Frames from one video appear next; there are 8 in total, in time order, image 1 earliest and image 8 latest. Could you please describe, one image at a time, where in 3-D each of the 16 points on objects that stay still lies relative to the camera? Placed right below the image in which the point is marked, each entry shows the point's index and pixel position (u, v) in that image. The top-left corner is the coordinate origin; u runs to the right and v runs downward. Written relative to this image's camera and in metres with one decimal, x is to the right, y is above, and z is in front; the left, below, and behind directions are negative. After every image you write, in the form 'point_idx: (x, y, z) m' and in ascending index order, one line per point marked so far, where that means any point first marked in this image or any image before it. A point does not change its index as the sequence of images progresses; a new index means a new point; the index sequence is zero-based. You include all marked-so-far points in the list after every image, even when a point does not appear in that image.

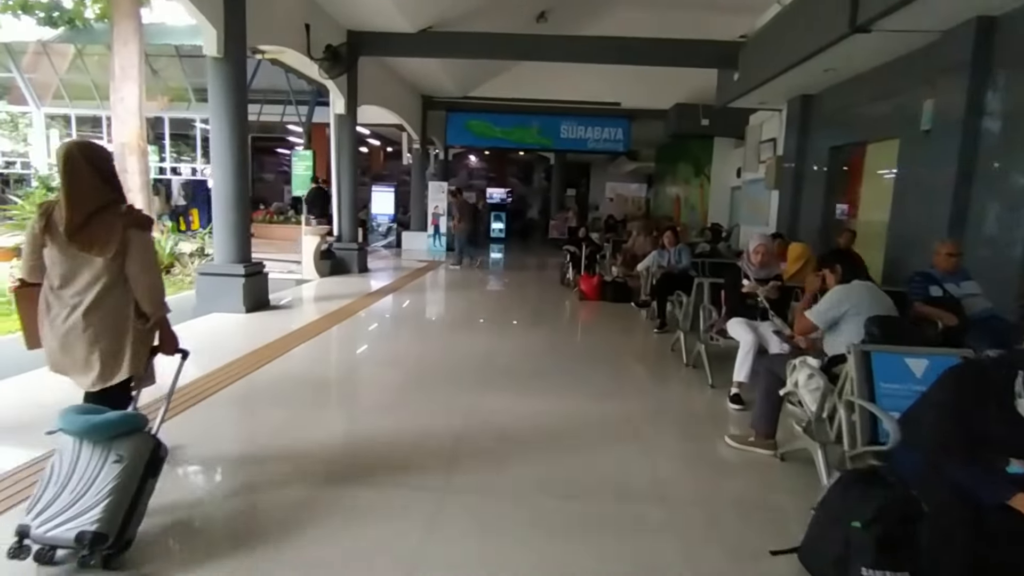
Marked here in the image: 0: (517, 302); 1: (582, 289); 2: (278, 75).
0: (+0.1, -0.1, +8.4) m
1: (+0.9, 0.0, +7.6) m
2: (-5.2, +4.7, +13.0) m
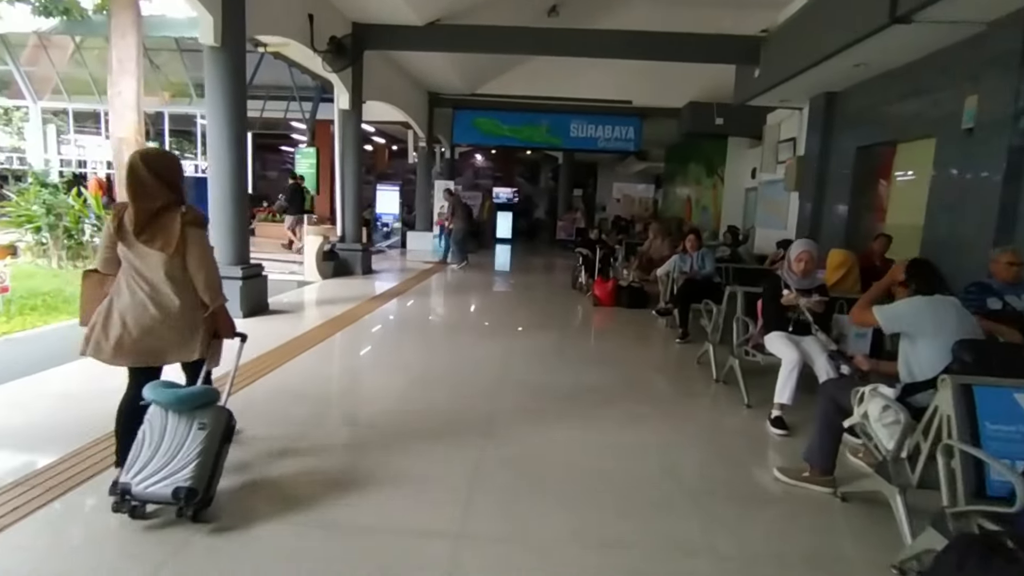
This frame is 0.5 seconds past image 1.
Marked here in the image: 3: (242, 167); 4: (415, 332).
0: (+0.2, -0.2, +8.1) m
1: (+1.1, -0.1, +7.3) m
2: (-5.0, +4.7, +12.7) m
3: (-2.6, +1.2, +5.6) m
4: (-1.1, -0.4, +6.4) m
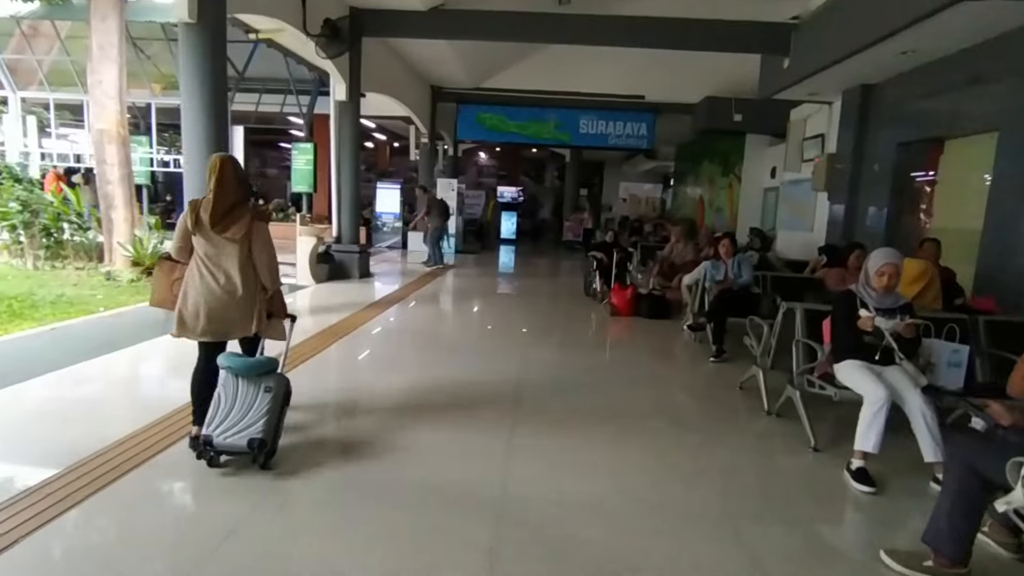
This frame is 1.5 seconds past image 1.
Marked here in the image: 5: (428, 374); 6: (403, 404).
0: (+0.3, -0.3, +7.5) m
1: (+1.2, -0.2, +6.6) m
2: (-4.8, +4.6, +12.1) m
3: (-2.5, +1.1, +5.0) m
4: (-1.0, -0.5, +5.8) m
5: (-0.7, -0.6, +4.6) m
6: (-0.7, -0.7, +3.9) m
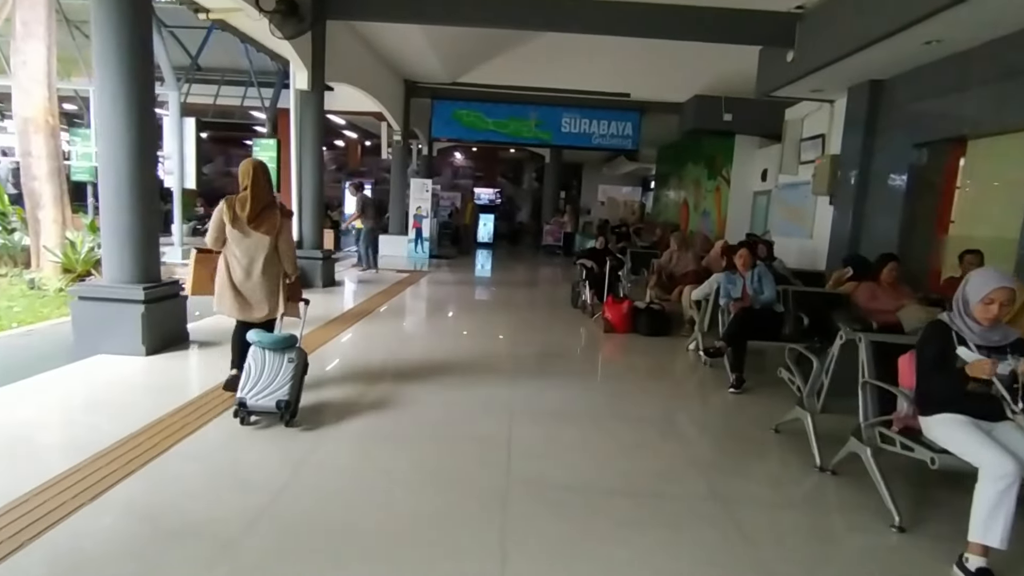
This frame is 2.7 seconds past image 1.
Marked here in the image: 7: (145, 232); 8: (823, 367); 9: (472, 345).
0: (+0.1, -0.4, +6.8) m
1: (+1.0, -0.3, +5.9) m
2: (-5.2, +4.5, +11.2) m
3: (-2.6, +1.0, +4.2) m
4: (-1.1, -0.6, +5.0) m
5: (-0.7, -0.7, +3.8) m
6: (-0.8, -0.9, +3.1) m
7: (-2.6, +0.4, +4.2) m
8: (+1.5, -0.4, +2.8) m
9: (-0.4, -0.5, +5.6) m
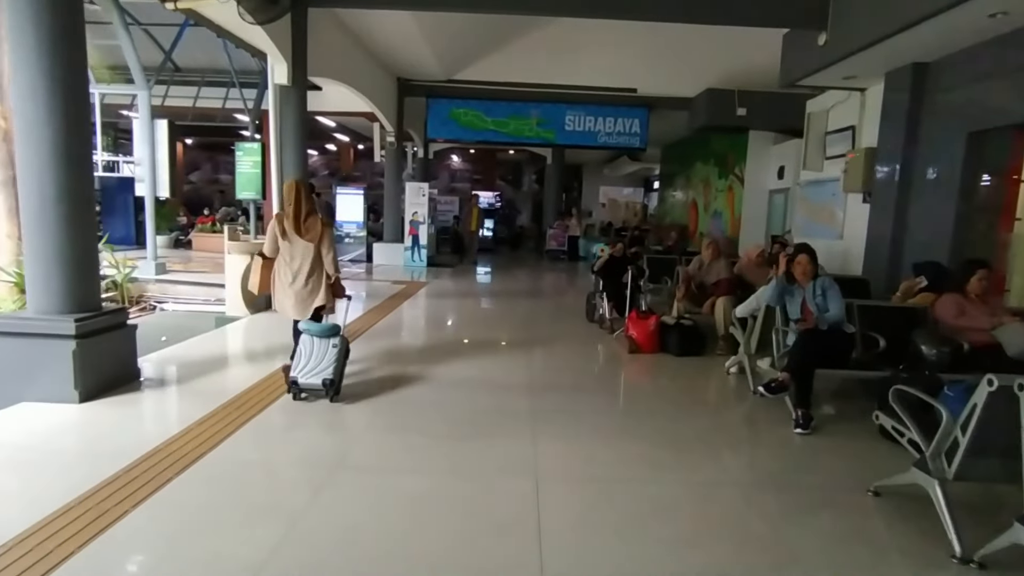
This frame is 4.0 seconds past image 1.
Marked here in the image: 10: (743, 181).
0: (+0.2, -0.5, +6.0) m
1: (+1.1, -0.4, +5.2) m
2: (-5.2, +4.2, +10.5) m
3: (-2.5, +0.8, +3.4) m
4: (-1.0, -0.7, +4.3) m
5: (-0.6, -0.9, +3.1) m
6: (-0.7, -1.0, +2.4) m
7: (-2.5, +0.2, +3.5) m
8: (+1.6, -0.5, +2.1) m
9: (-0.3, -0.7, +4.8) m
10: (+4.6, +2.1, +11.8) m
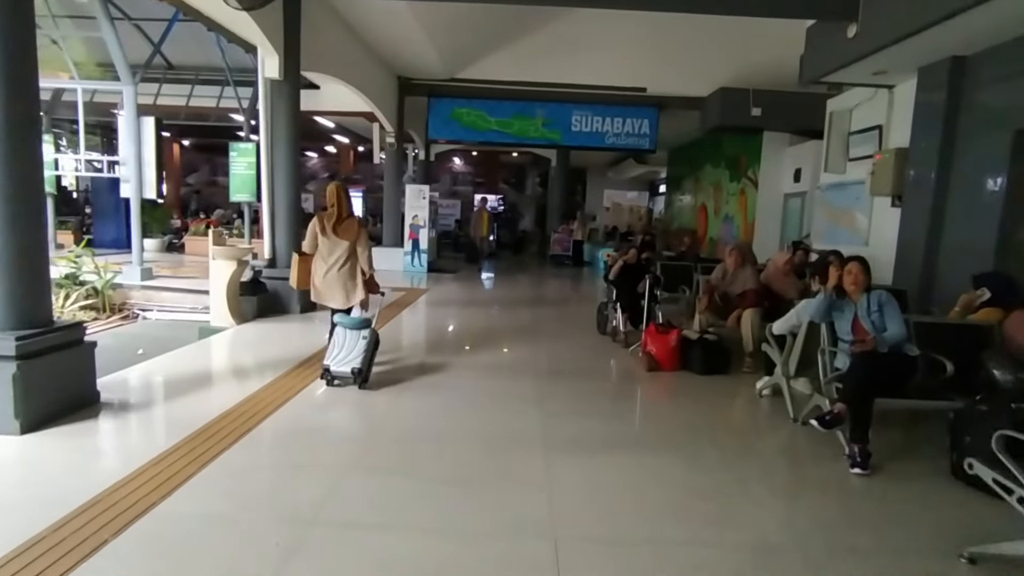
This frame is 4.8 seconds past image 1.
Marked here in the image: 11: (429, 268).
0: (+0.2, -0.6, +5.6) m
1: (+1.1, -0.5, +4.8) m
2: (-5.2, +4.1, +10.1) m
3: (-2.5, +0.7, +3.0) m
4: (-1.0, -0.8, +3.9) m
5: (-0.6, -1.0, +2.6) m
6: (-0.6, -1.1, +1.9) m
7: (-2.5, +0.1, +3.0) m
8: (+1.7, -0.5, +1.7) m
9: (-0.2, -0.8, +4.4) m
10: (+4.7, +2.0, +11.3) m
11: (-1.7, +0.4, +12.0) m
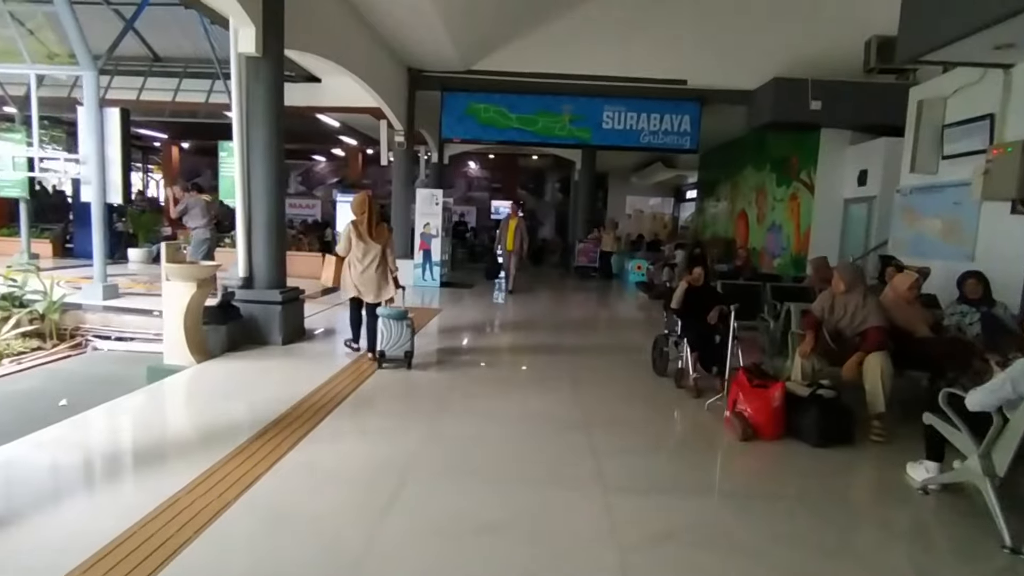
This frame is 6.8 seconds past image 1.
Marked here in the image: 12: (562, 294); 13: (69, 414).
0: (+0.5, -0.8, +4.3) m
1: (+1.4, -0.7, +3.5) m
2: (-4.8, +3.9, +9.0) m
3: (-2.3, +0.6, +1.8) m
4: (-0.7, -1.0, +2.6) m
5: (-0.4, -1.1, +1.4) m
6: (-0.5, -1.2, +0.7) m
7: (-2.3, -0.1, +1.8) m
8: (+1.8, -0.7, +0.4) m
9: (0.0, -1.0, +3.1) m
10: (+5.1, +1.7, +10.0) m
11: (-1.3, +0.1, +10.8) m
12: (+1.0, -0.1, +11.1) m
13: (-3.0, -0.8, +3.9) m
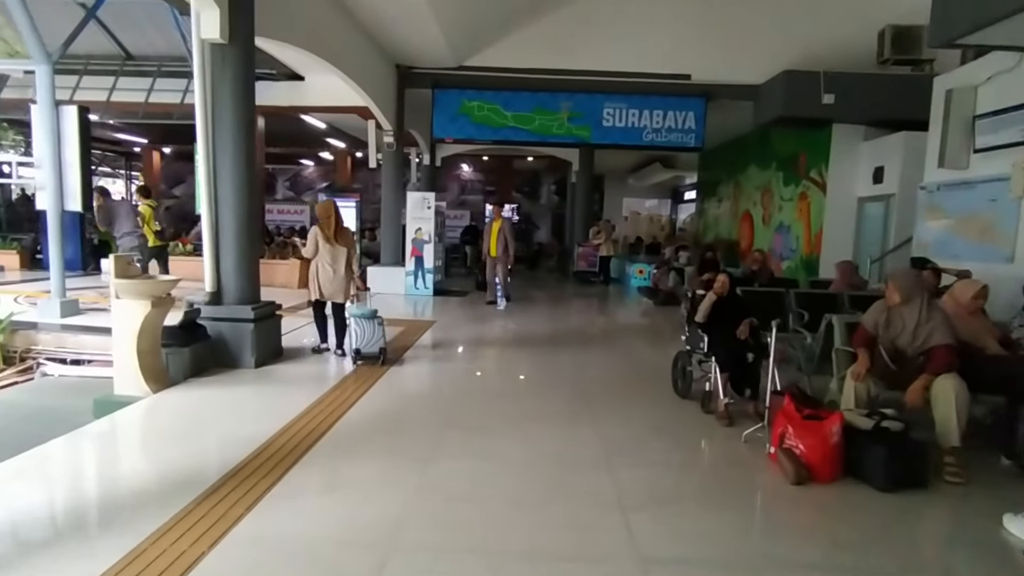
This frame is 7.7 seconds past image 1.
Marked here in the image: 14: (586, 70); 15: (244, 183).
0: (+0.5, -0.9, +3.8) m
1: (+1.4, -0.8, +3.0) m
2: (-4.9, +3.7, +8.4) m
3: (-2.2, +0.4, +1.2) m
4: (-0.7, -1.1, +2.1) m
5: (-0.3, -1.2, +0.8) m
6: (-0.4, -1.3, +0.1) m
7: (-2.3, -0.2, +1.3) m
8: (+1.9, -0.8, -0.2) m
9: (0.0, -1.0, +2.6) m
10: (+5.0, +1.6, +9.5) m
11: (-1.3, 0.0, +10.3) m
12: (+0.9, -0.2, +10.5) m
13: (-2.9, -1.0, +3.3) m
14: (+1.2, +3.5, +9.5) m
15: (-2.3, +0.9, +5.1) m
